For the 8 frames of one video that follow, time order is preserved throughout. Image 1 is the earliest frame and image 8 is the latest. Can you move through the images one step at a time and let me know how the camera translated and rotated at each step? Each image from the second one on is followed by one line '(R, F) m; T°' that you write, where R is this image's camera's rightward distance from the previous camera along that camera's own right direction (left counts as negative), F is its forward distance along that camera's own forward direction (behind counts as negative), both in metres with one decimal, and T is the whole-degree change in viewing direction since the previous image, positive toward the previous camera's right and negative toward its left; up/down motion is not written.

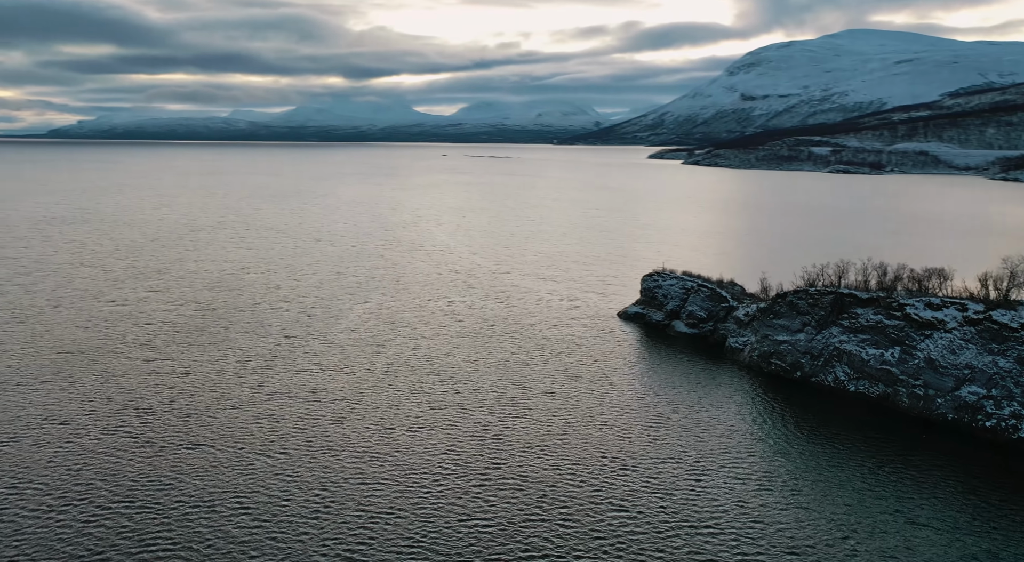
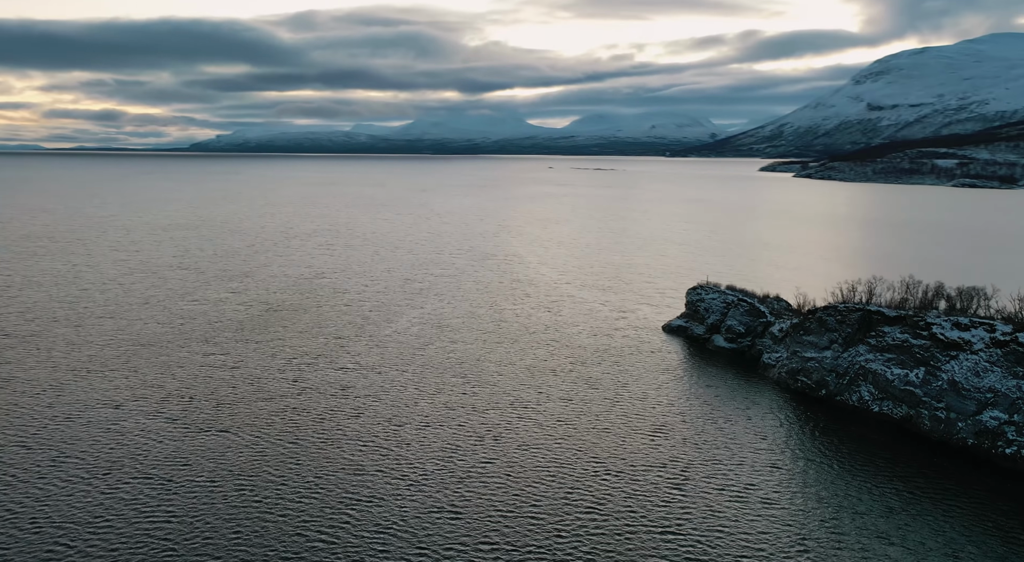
(+6.5, -1.4) m; -8°
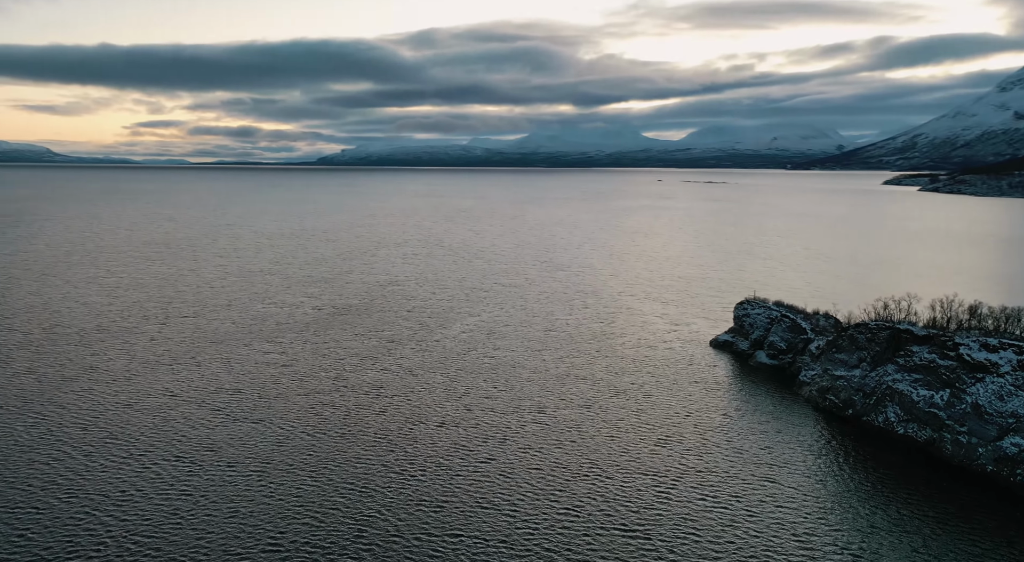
(+6.6, -1.4) m; -9°
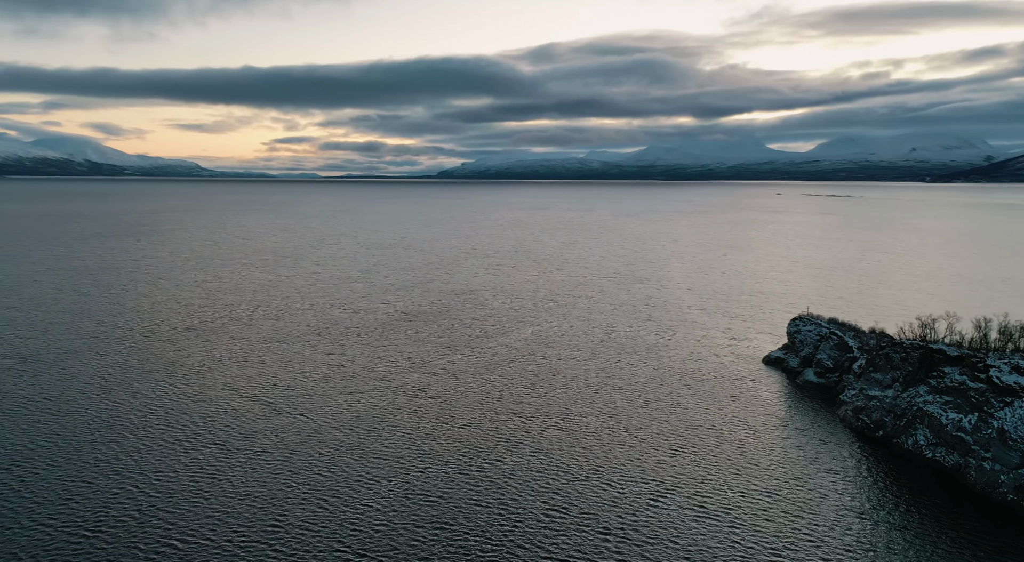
(+6.5, -1.4) m; -9°
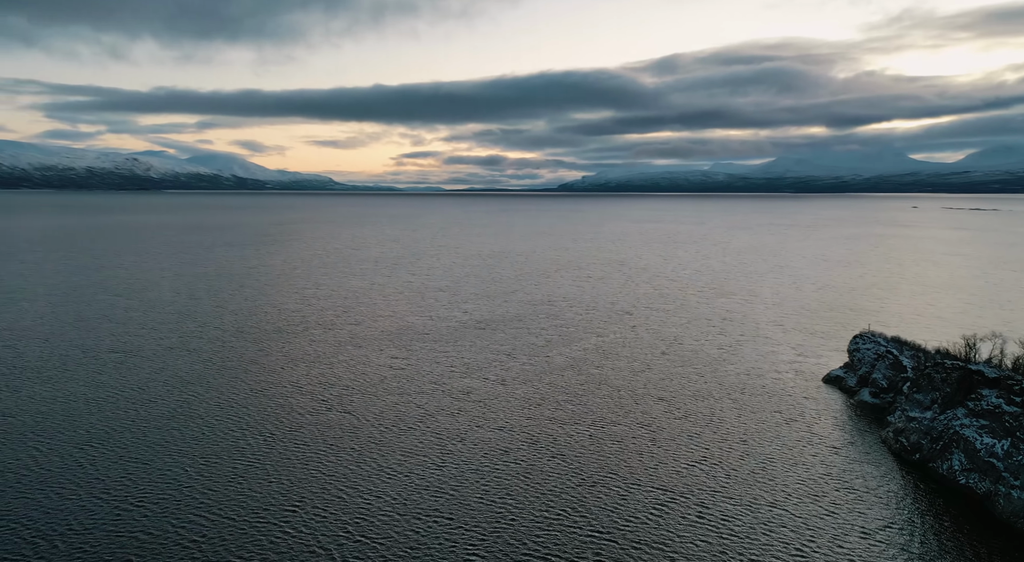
(+6.4, -1.4) m; -9°
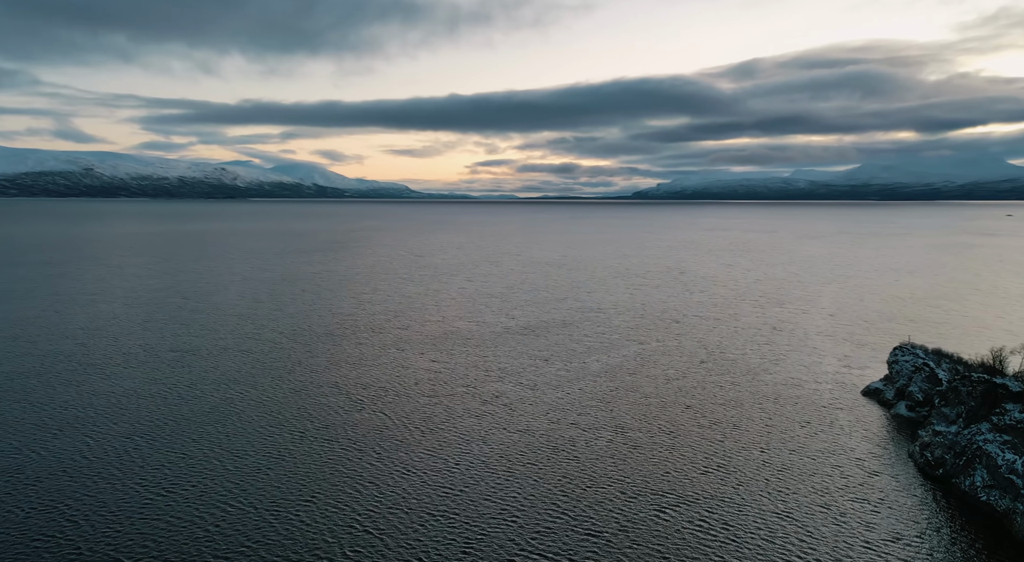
(+3.9, -1.0) m; -6°
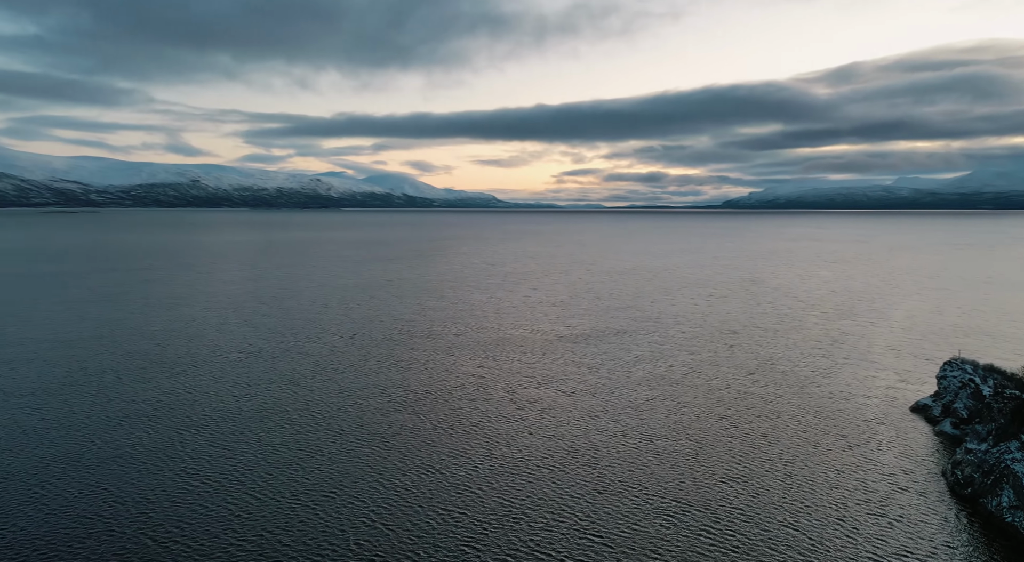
(+4.5, -1.1) m; -7°
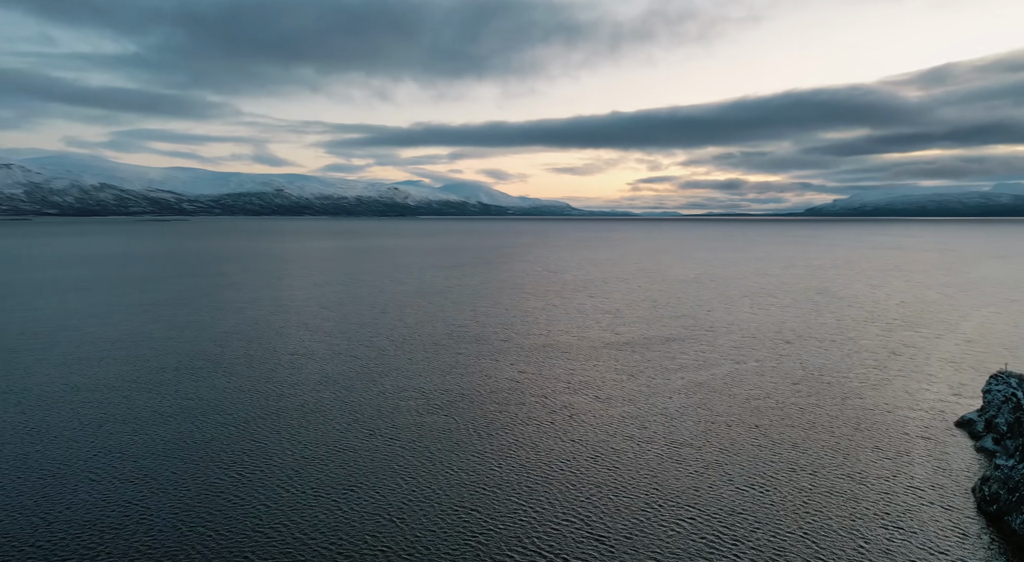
(+3.8, -1.0) m; -6°
